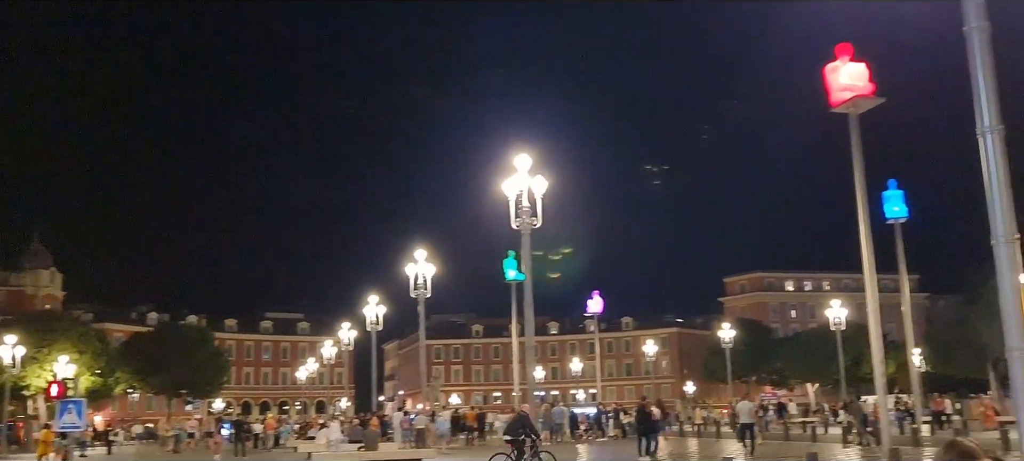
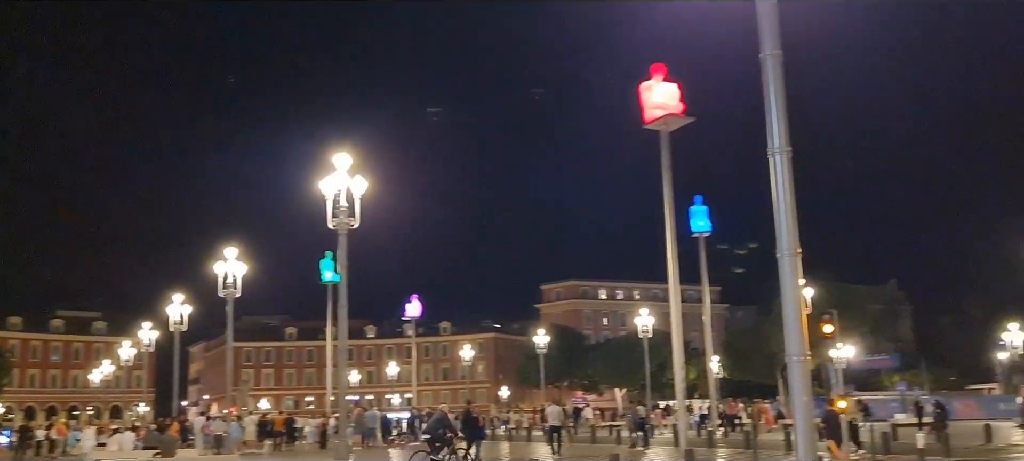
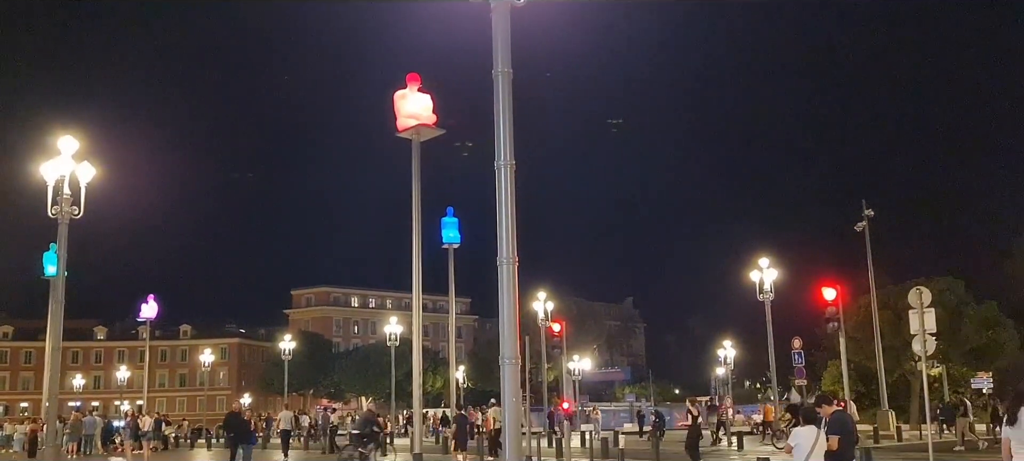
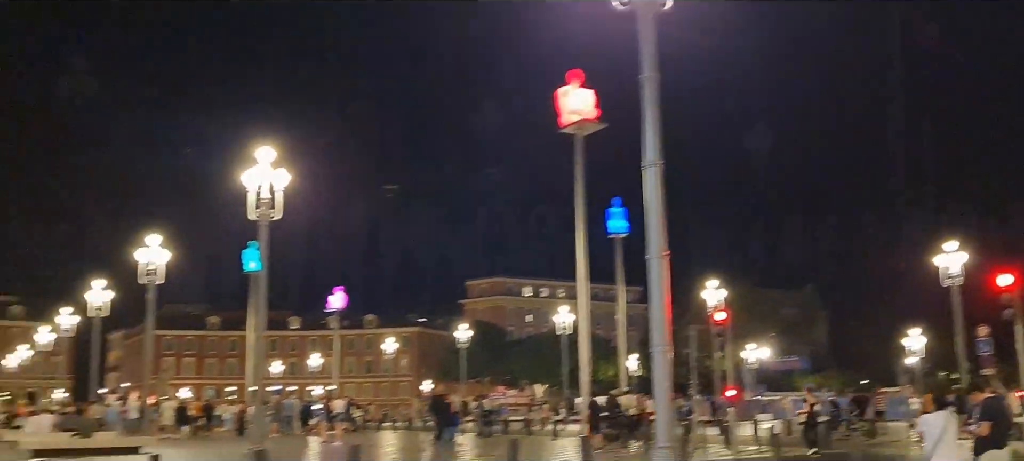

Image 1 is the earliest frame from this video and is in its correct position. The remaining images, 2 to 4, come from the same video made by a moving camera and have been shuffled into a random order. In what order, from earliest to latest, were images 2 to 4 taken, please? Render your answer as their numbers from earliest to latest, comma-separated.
2, 3, 4
